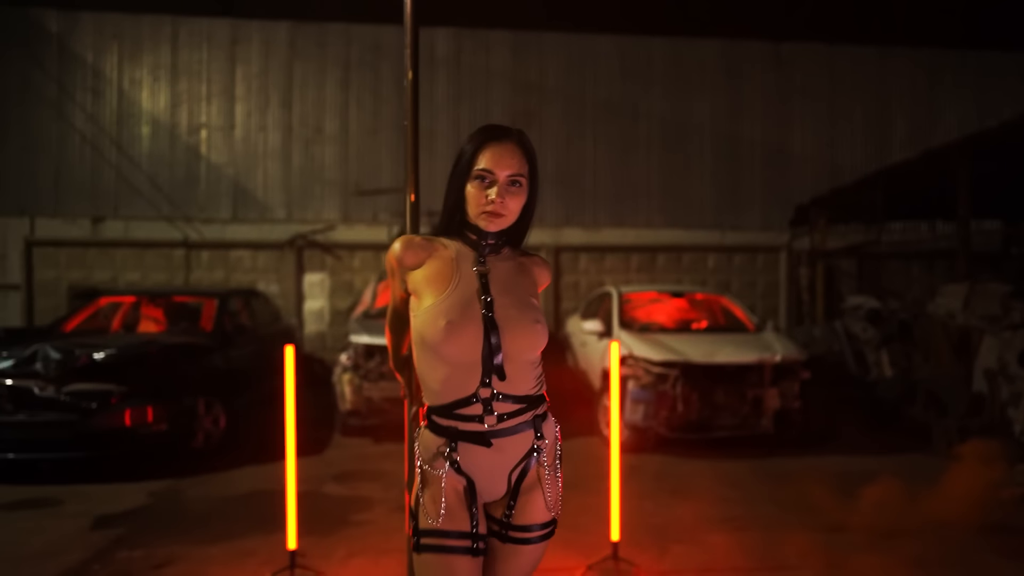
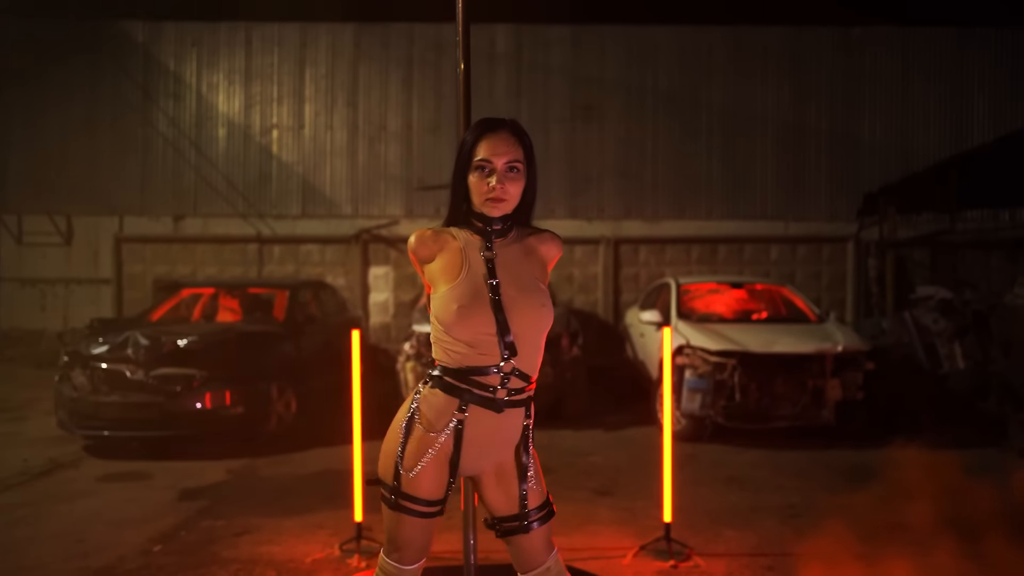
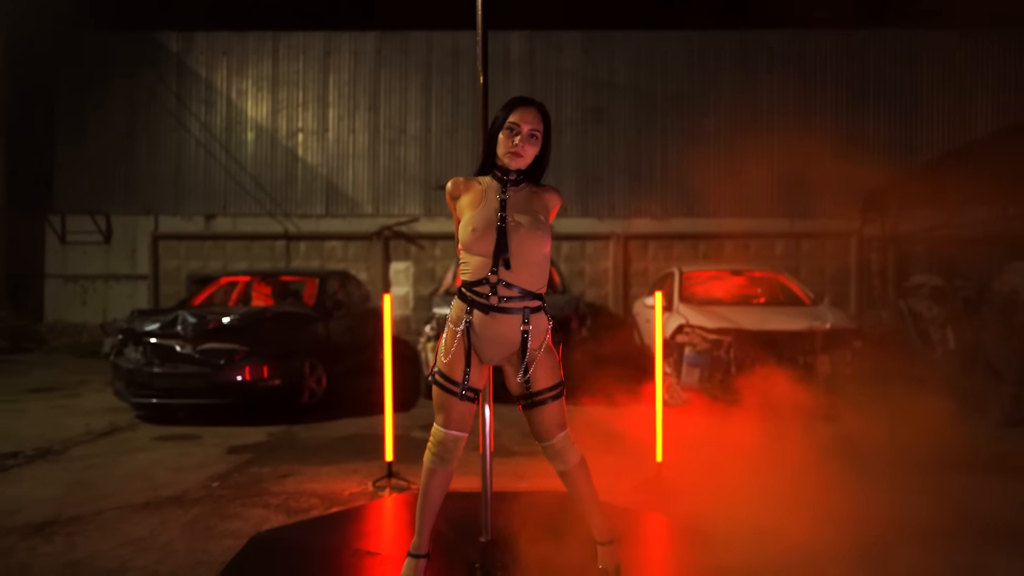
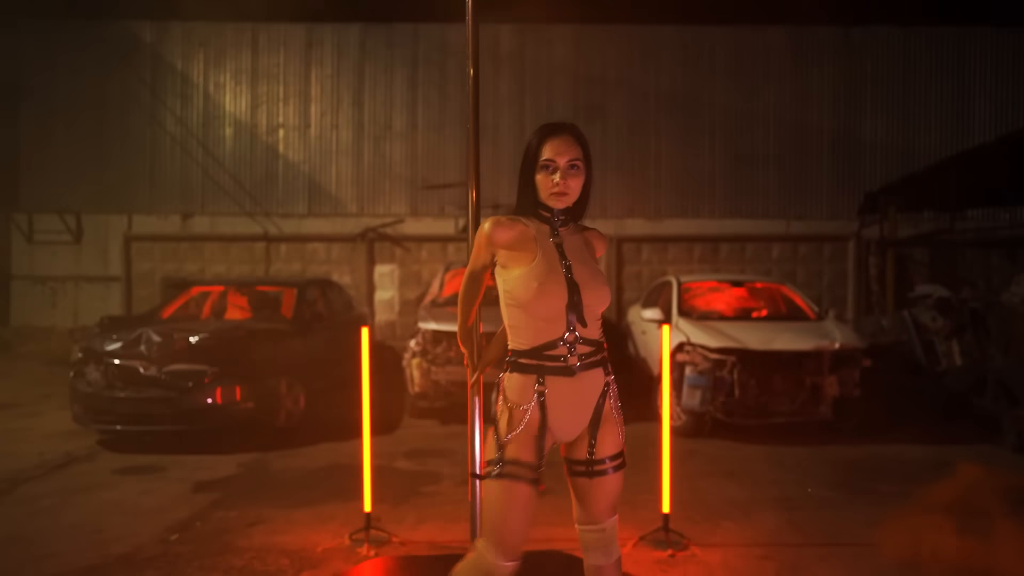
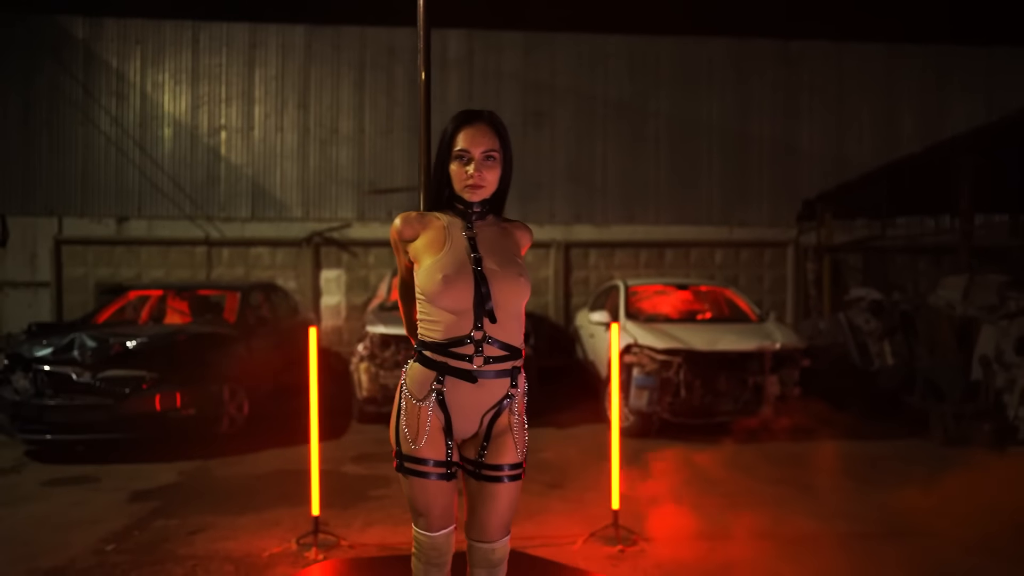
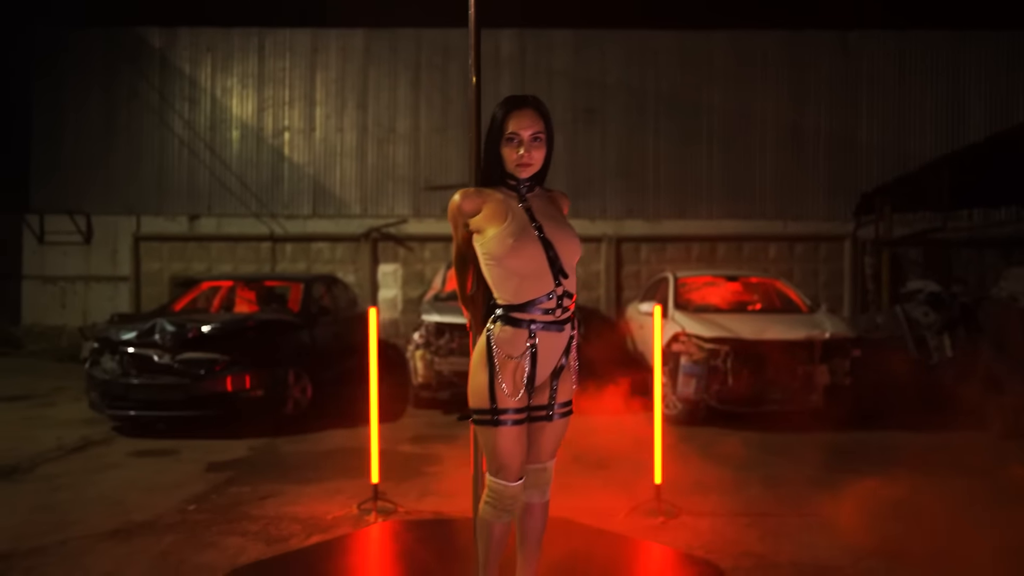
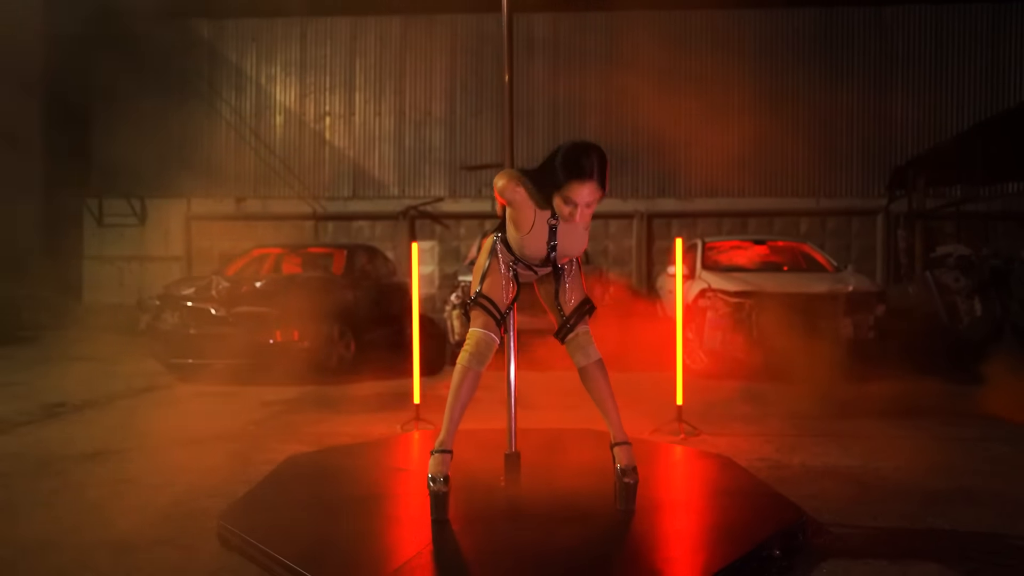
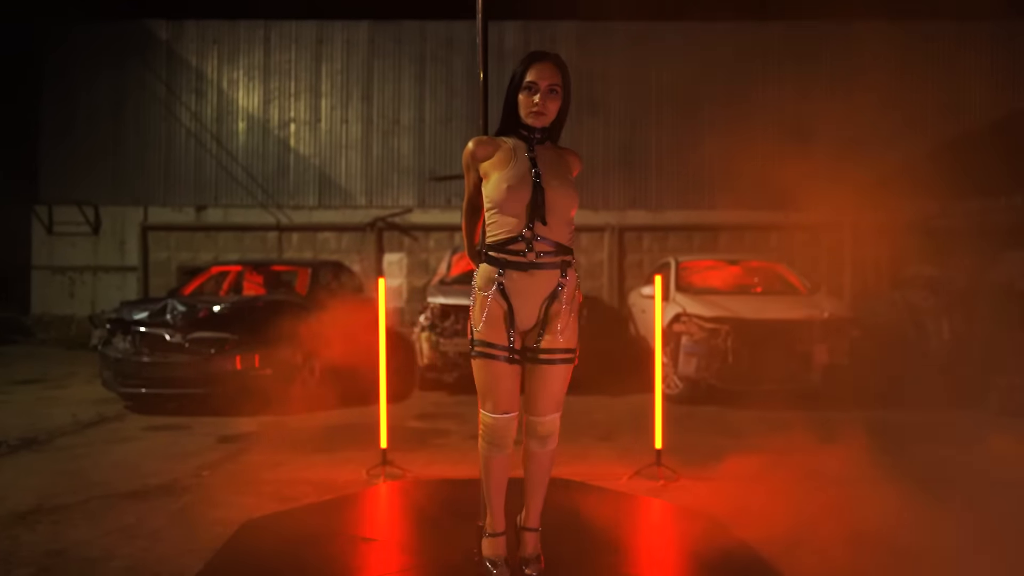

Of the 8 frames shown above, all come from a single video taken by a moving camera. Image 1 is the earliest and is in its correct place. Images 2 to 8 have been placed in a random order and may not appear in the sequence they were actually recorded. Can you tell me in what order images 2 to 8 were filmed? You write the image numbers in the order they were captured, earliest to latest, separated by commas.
5, 6, 8, 4, 2, 3, 7
